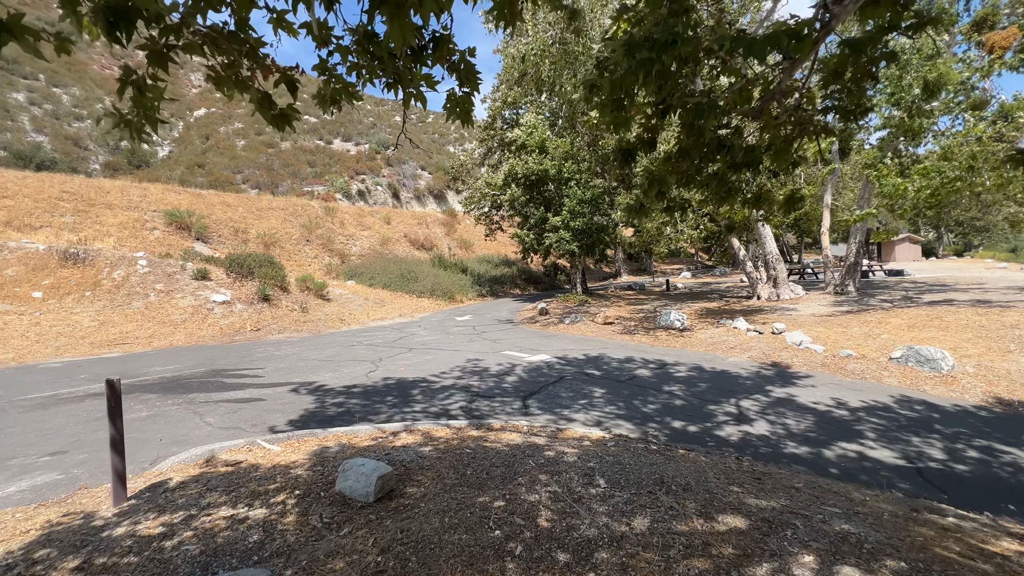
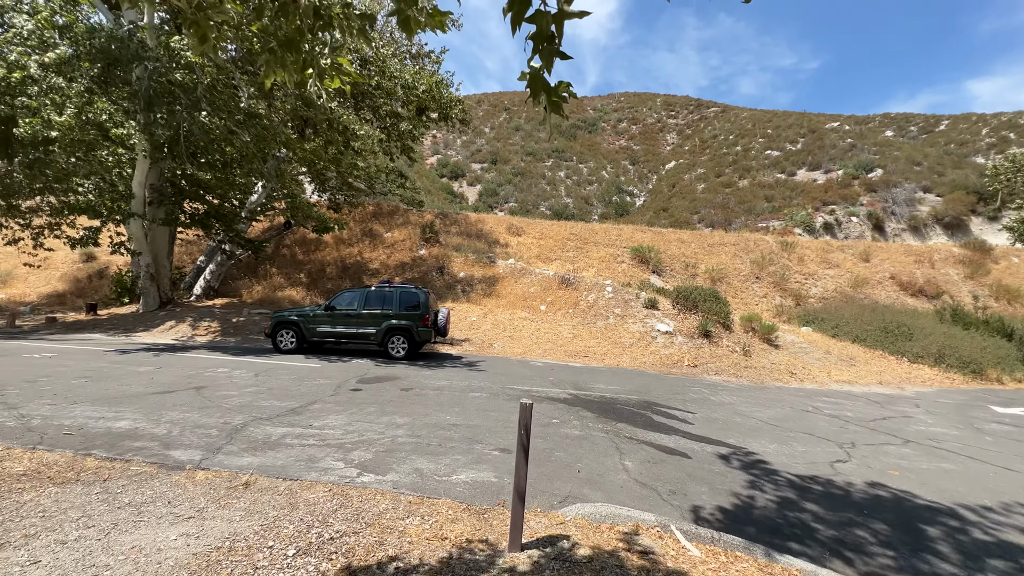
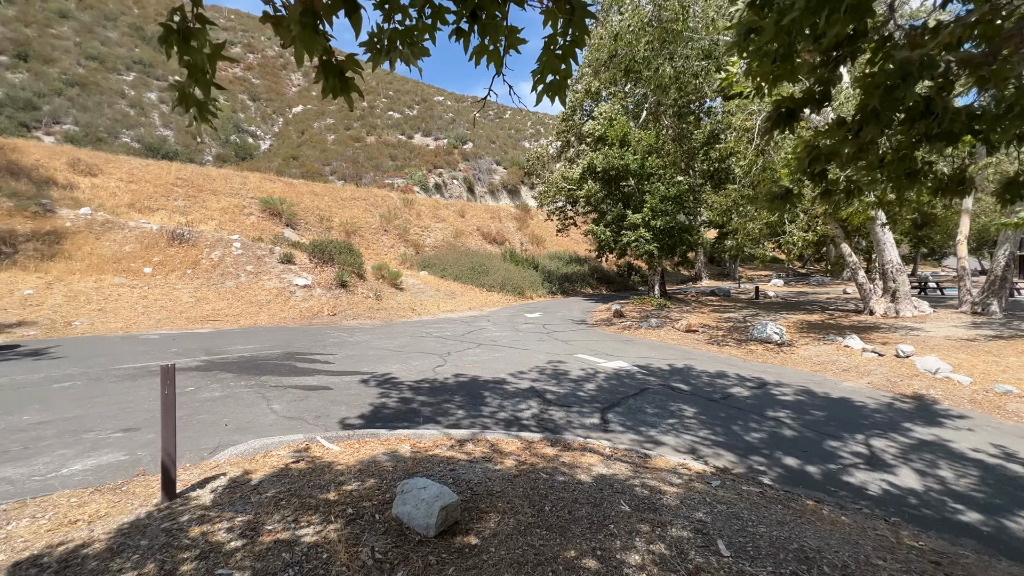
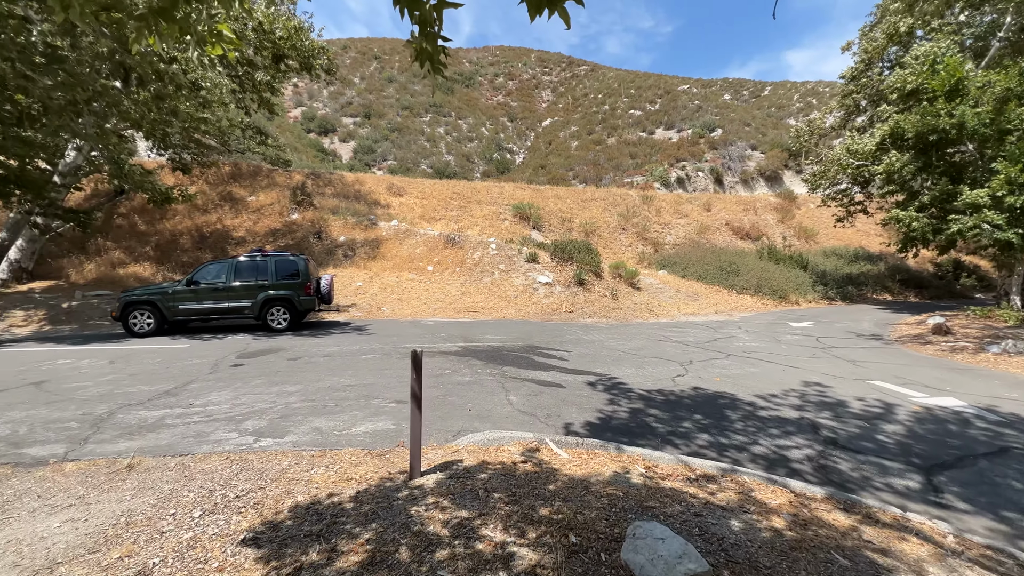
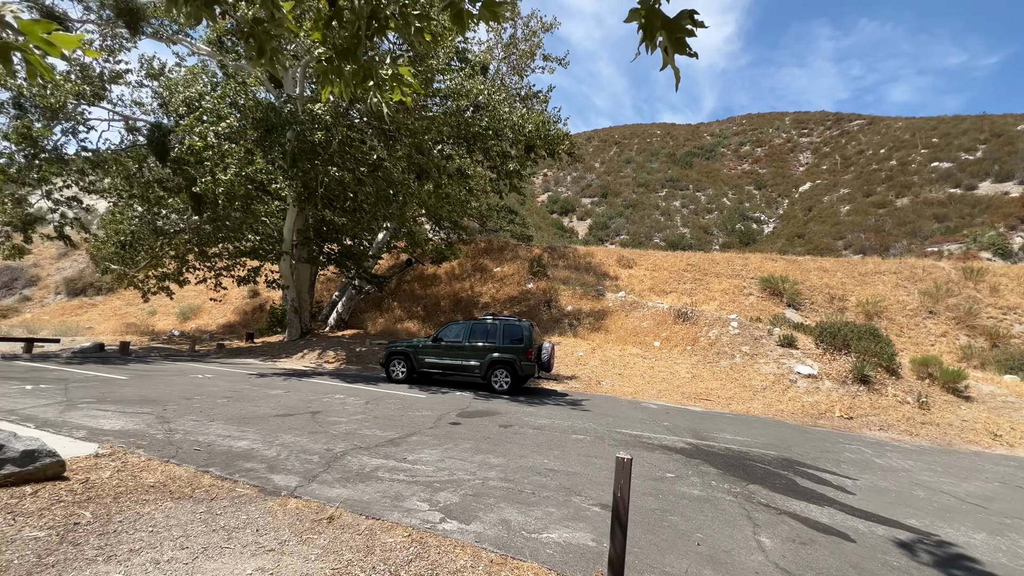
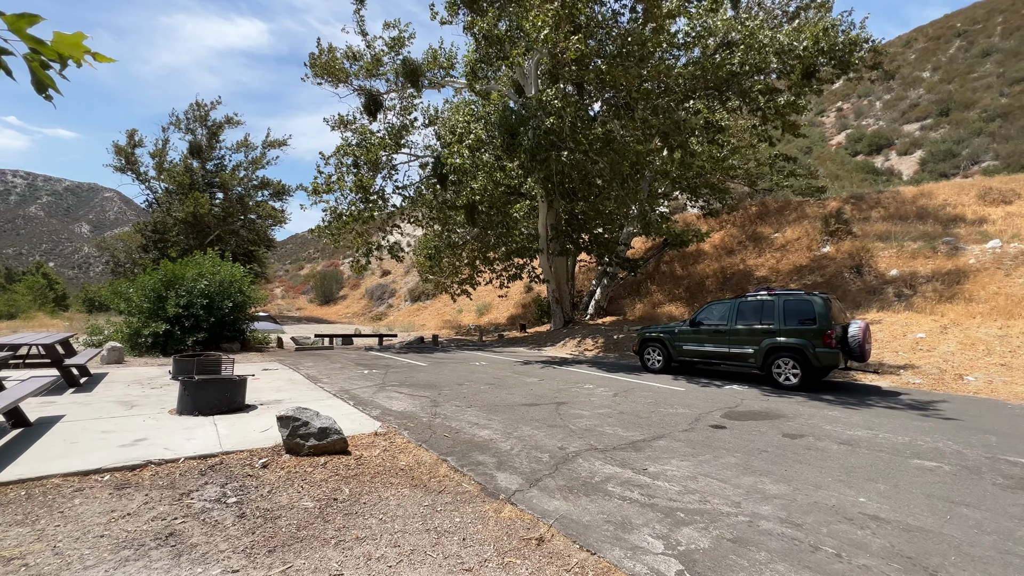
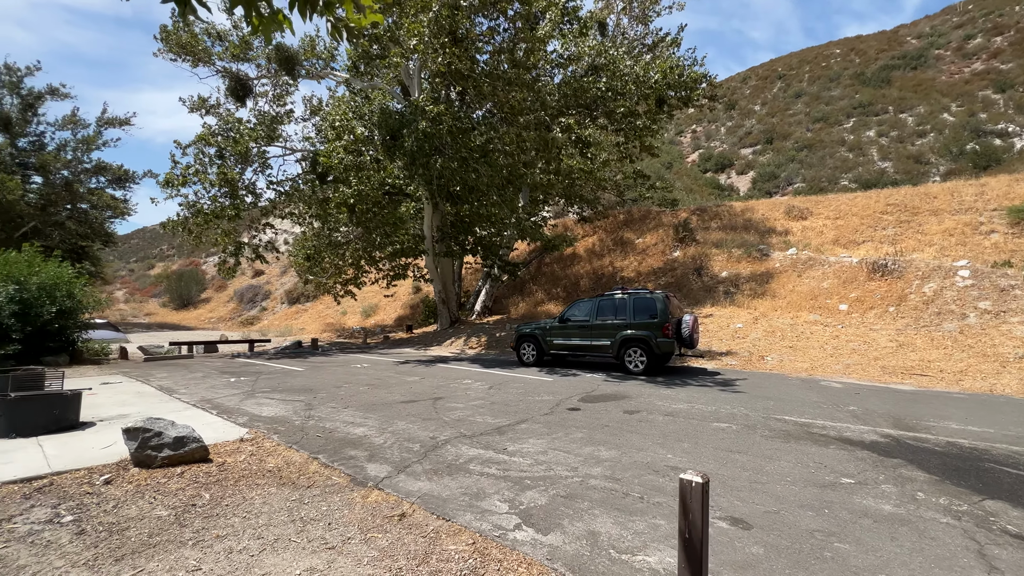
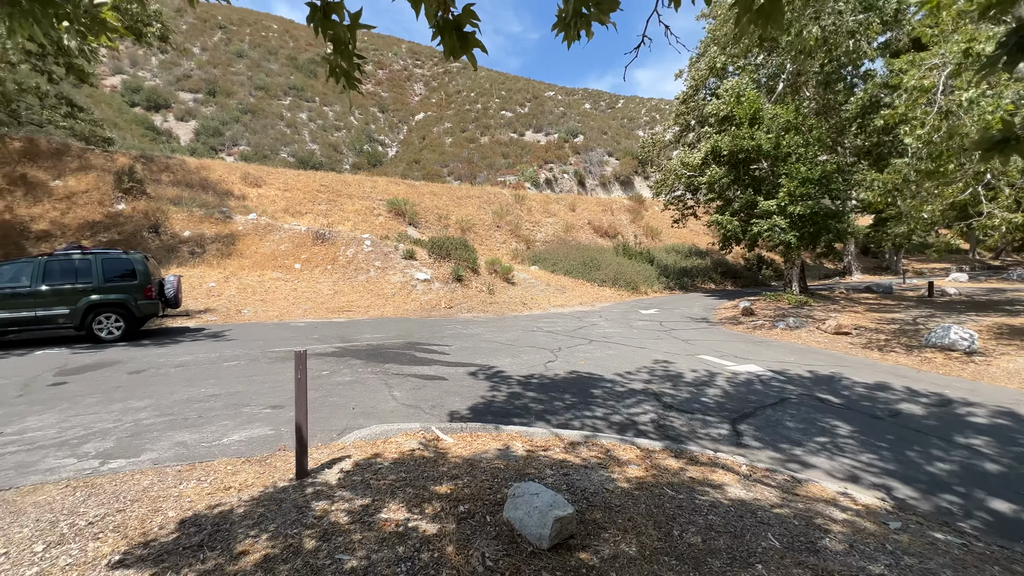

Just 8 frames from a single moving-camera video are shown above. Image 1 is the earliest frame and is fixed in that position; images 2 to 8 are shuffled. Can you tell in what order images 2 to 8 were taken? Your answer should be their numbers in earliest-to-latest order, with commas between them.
3, 8, 4, 2, 5, 7, 6
